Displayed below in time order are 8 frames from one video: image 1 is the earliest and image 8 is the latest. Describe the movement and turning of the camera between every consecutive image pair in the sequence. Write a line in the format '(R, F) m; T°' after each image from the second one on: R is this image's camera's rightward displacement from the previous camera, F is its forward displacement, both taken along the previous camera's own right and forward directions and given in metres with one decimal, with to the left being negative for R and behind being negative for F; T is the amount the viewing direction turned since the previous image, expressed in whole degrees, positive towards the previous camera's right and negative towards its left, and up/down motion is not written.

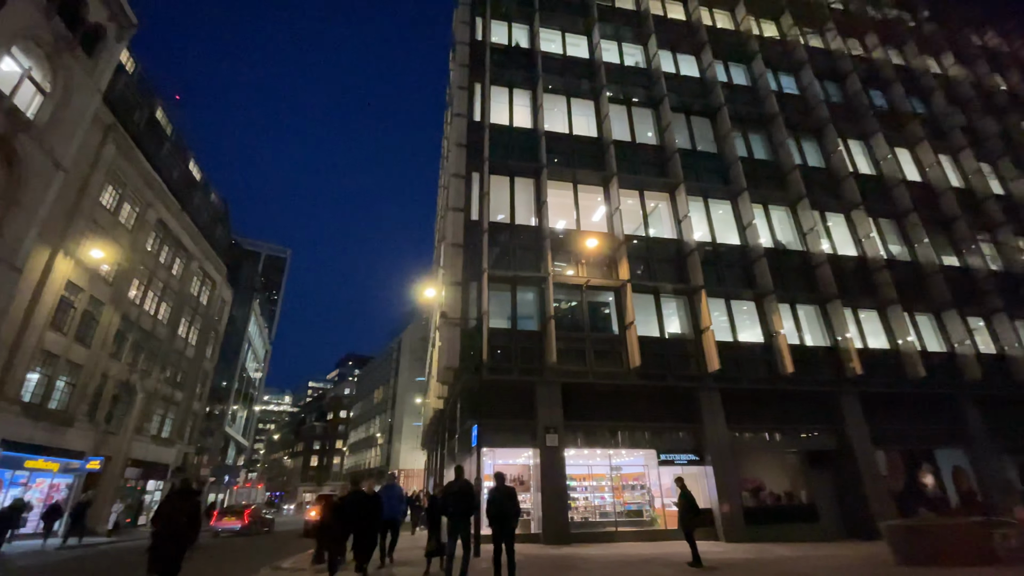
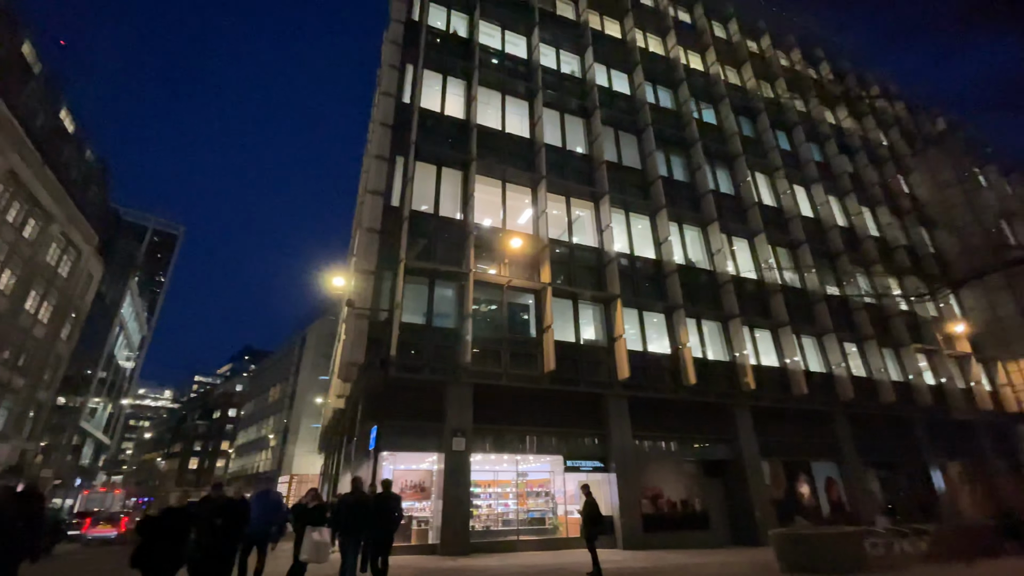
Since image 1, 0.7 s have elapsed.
(+0.1, +0.8) m; +10°
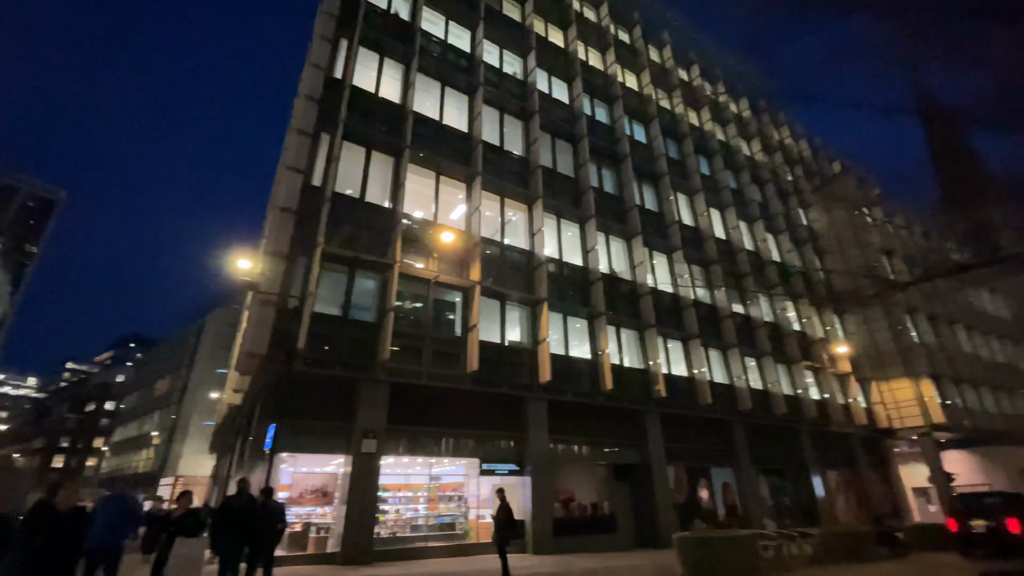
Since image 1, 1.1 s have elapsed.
(0.0, +0.4) m; +9°
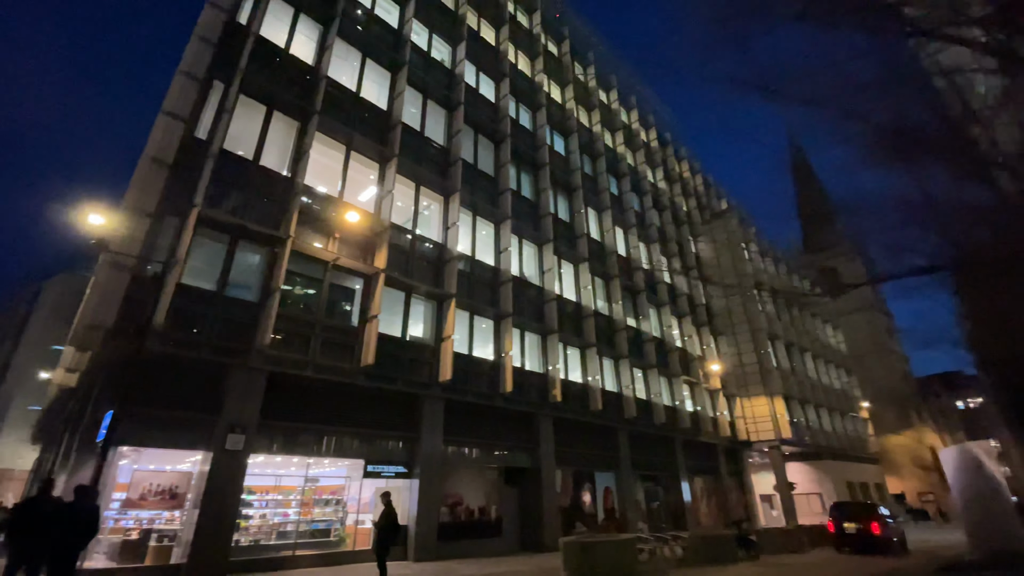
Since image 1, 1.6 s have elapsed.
(-0.1, +0.5) m; +12°
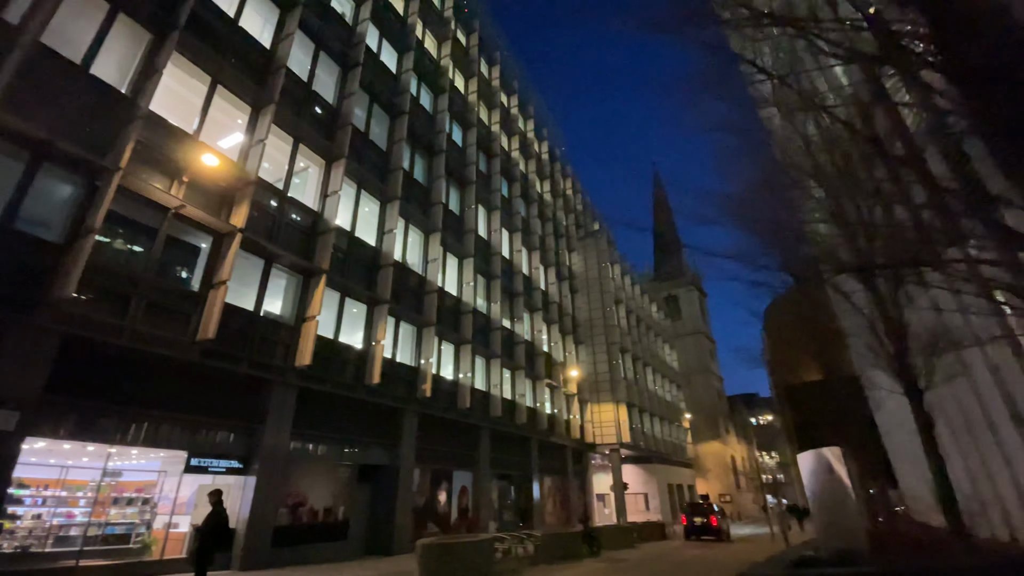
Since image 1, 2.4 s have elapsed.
(-0.4, +0.7) m; +16°
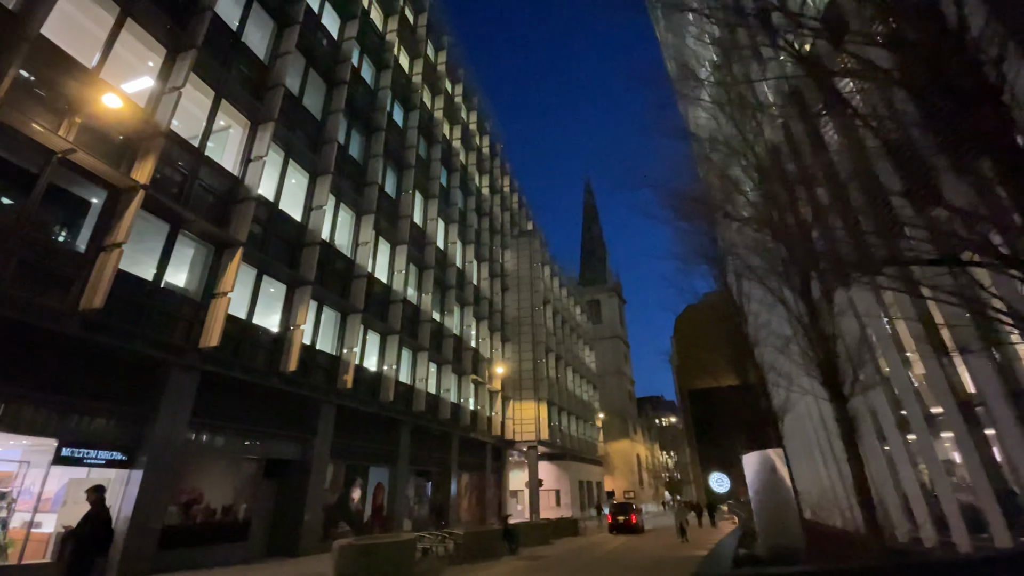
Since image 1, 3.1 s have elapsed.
(-0.4, +0.4) m; +9°
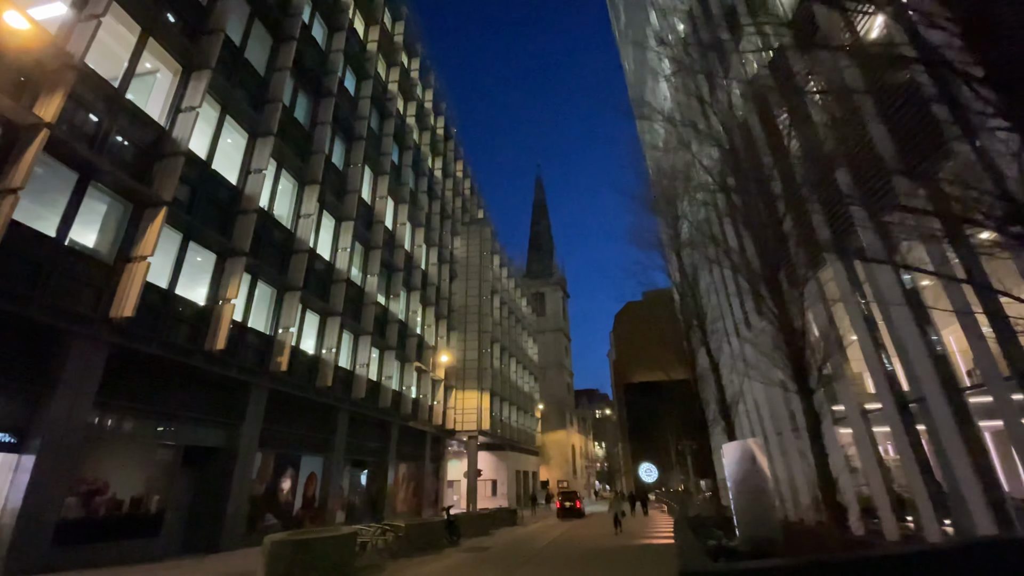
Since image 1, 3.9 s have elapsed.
(-0.4, +0.5) m; +7°
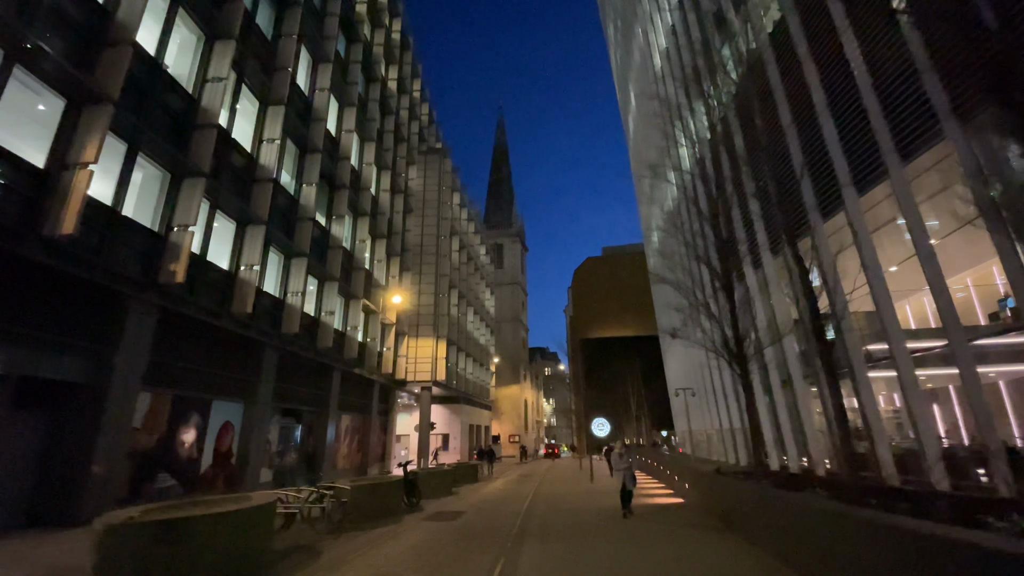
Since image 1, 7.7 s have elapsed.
(-0.9, +3.5) m; +6°
